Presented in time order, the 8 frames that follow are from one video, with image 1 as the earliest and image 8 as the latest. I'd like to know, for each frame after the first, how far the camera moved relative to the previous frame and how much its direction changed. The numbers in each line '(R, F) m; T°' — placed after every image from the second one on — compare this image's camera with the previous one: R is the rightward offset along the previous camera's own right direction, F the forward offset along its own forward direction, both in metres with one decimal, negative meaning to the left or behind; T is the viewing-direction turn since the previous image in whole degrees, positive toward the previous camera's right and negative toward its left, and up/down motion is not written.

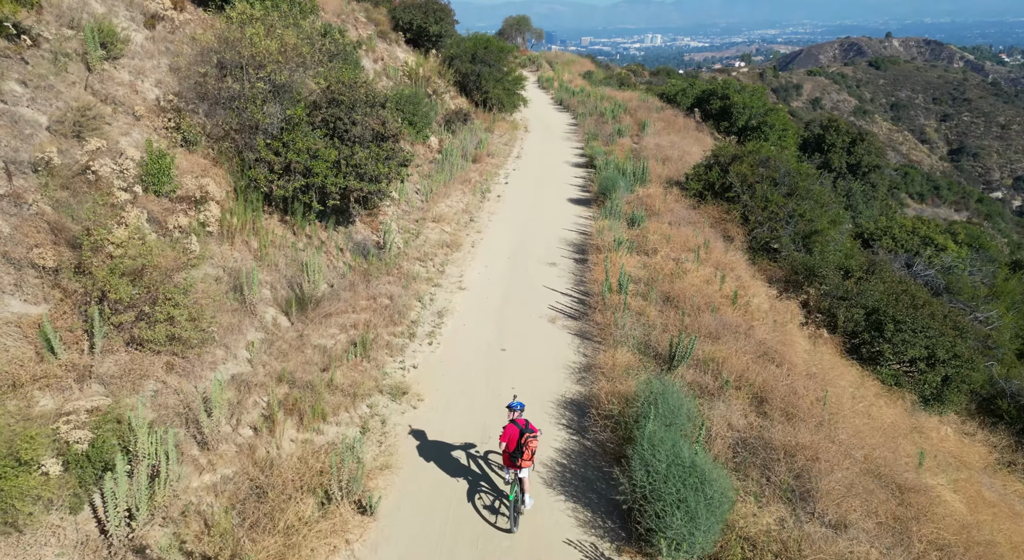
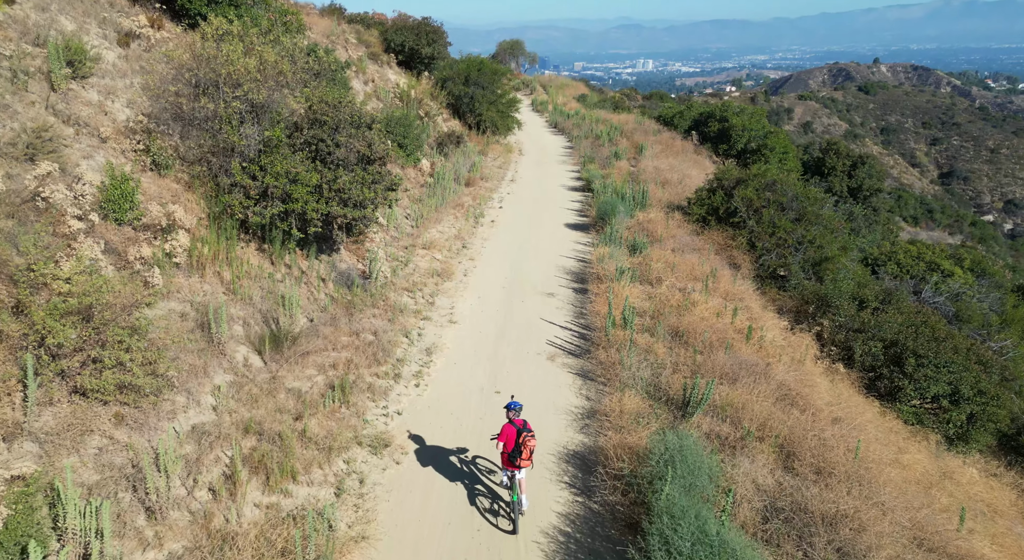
(0.0, +0.8) m; 0°
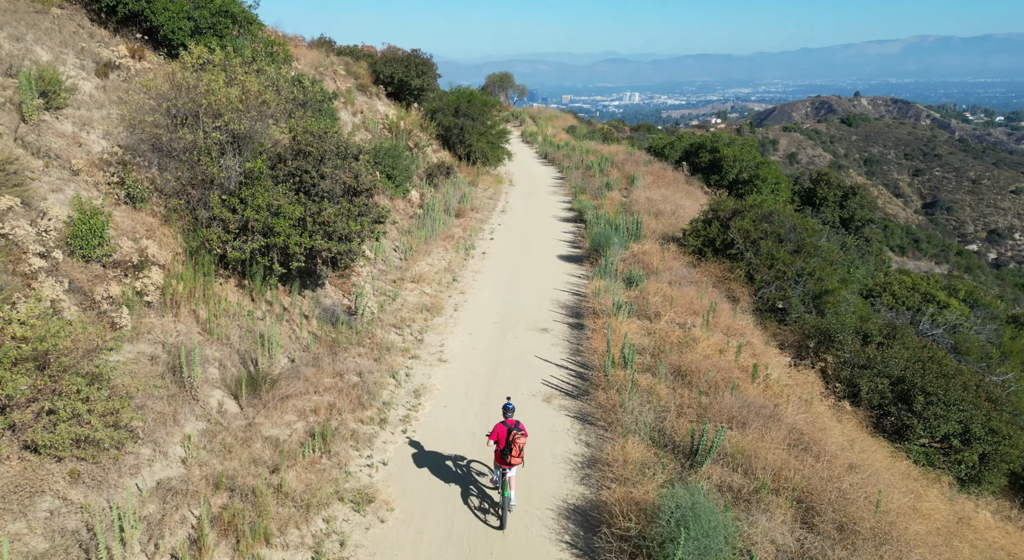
(0.0, +0.5) m; +1°
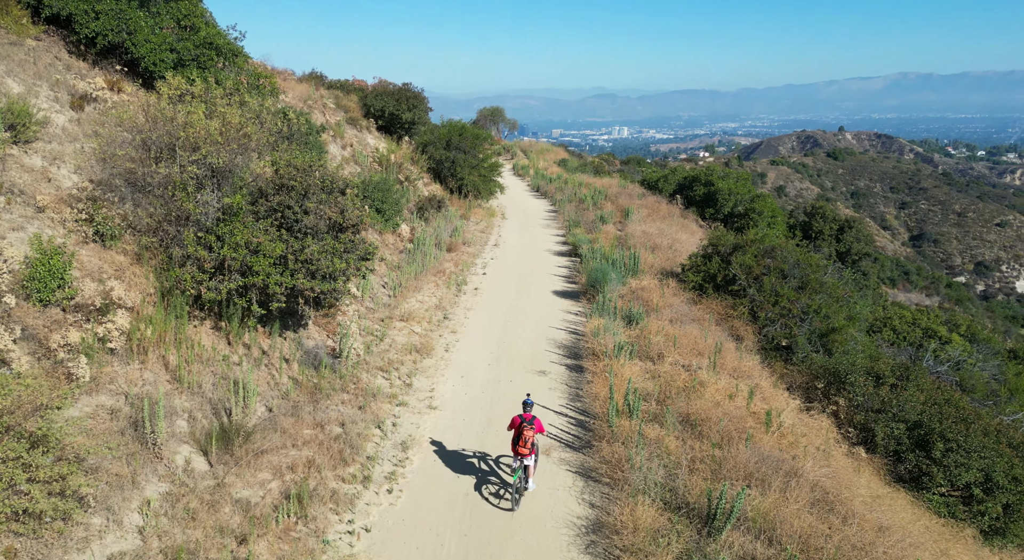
(0.0, +0.6) m; +1°
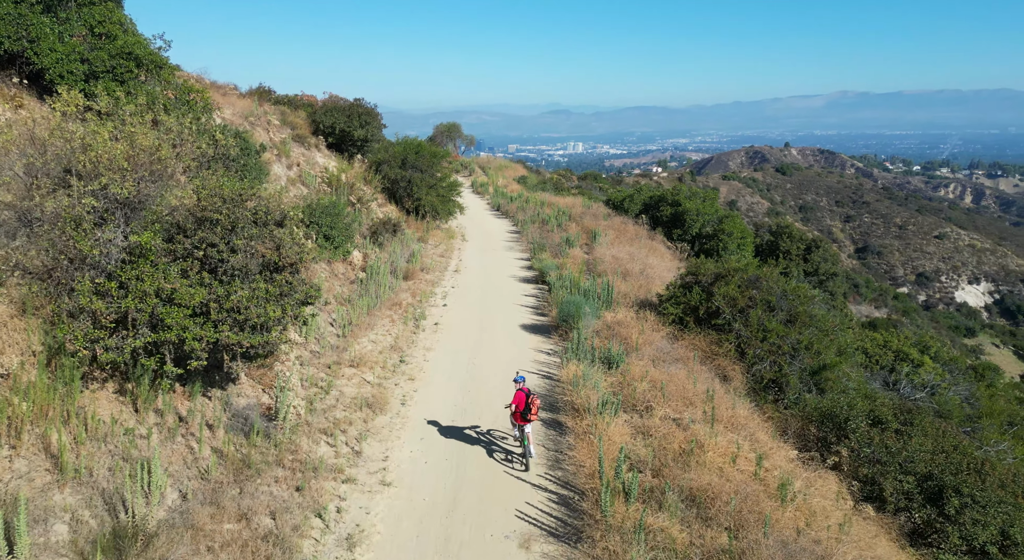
(-0.1, +1.4) m; +3°
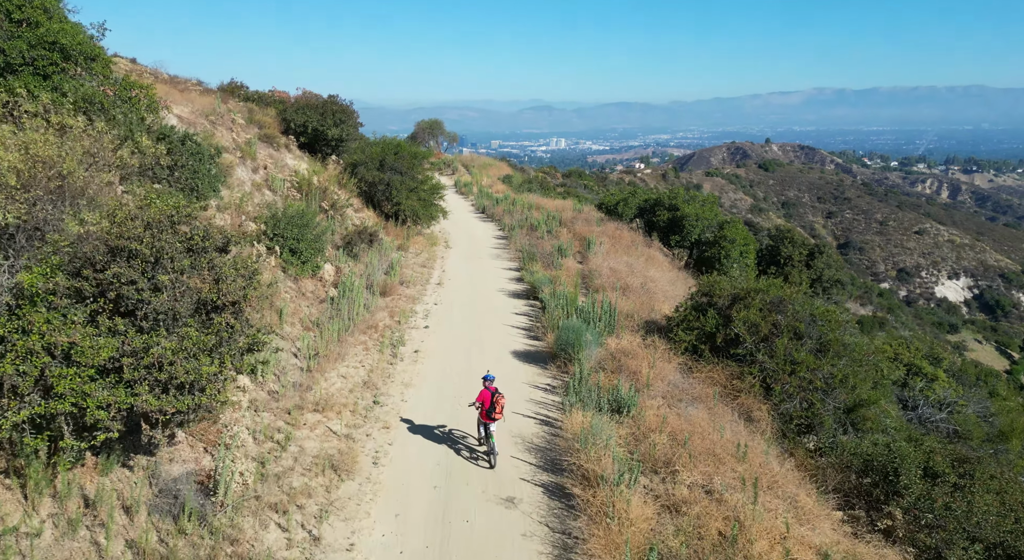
(-0.1, +1.7) m; +1°
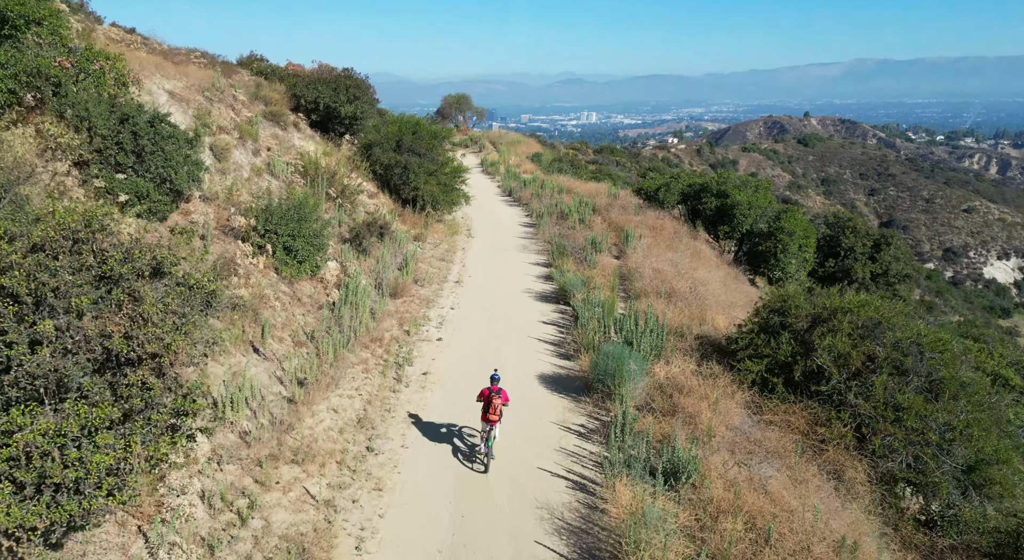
(0.0, +2.2) m; -2°
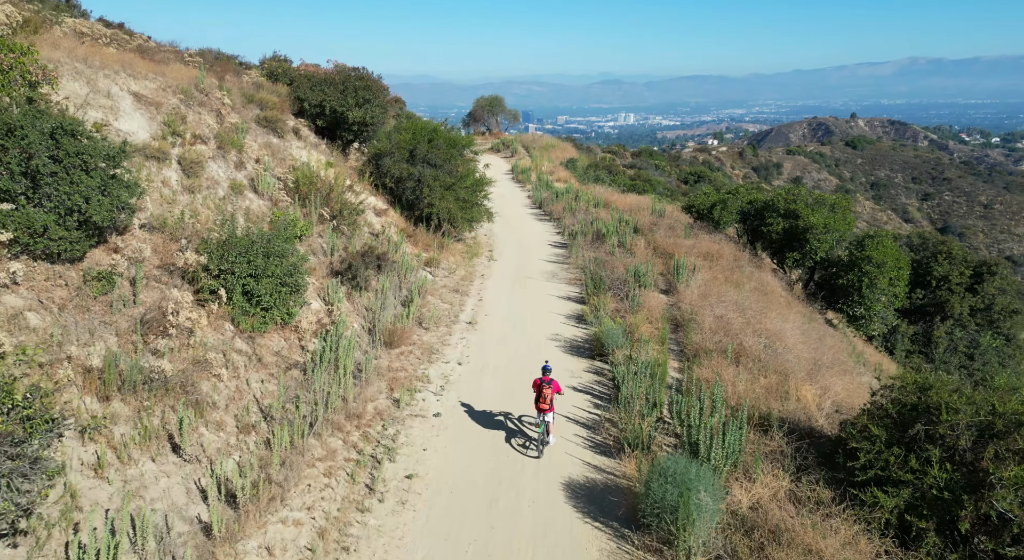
(+0.2, +3.0) m; -3°
